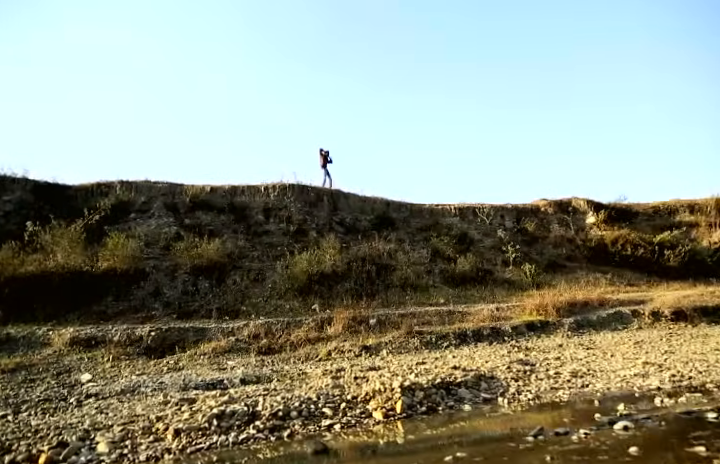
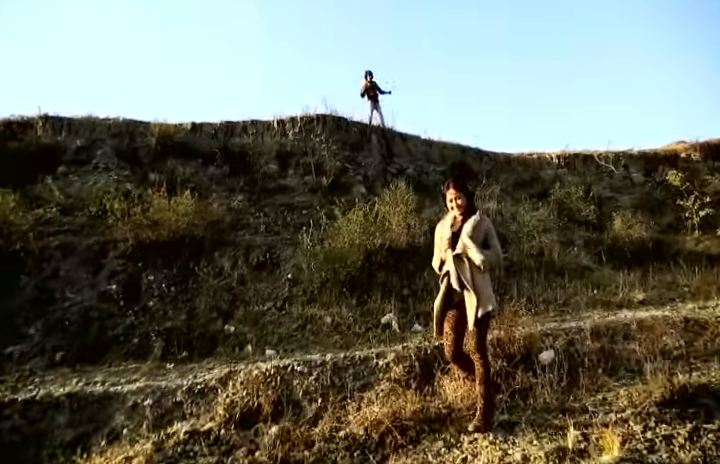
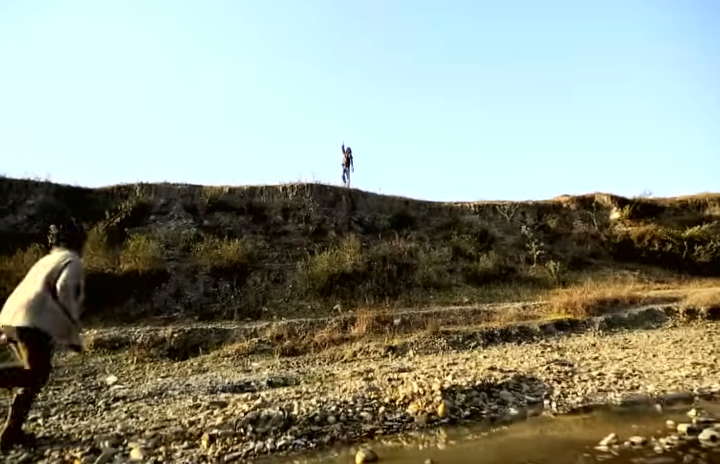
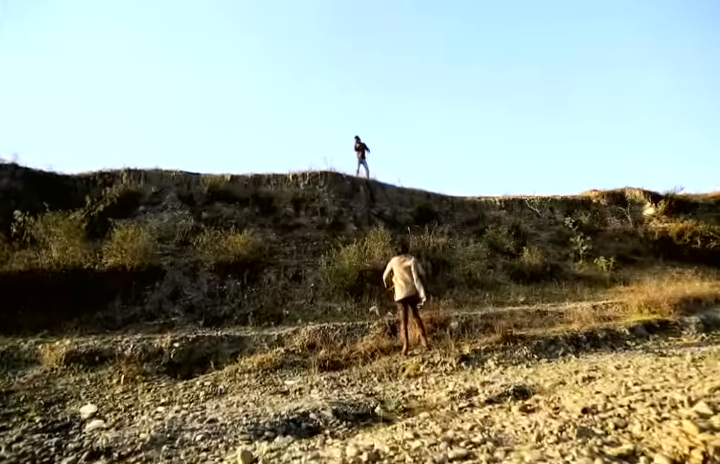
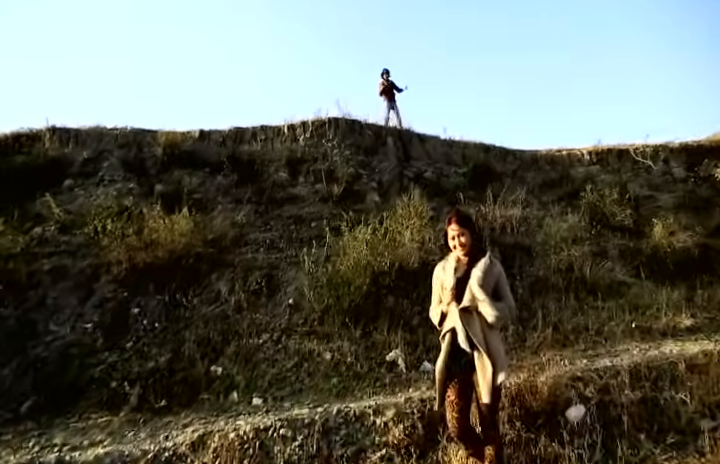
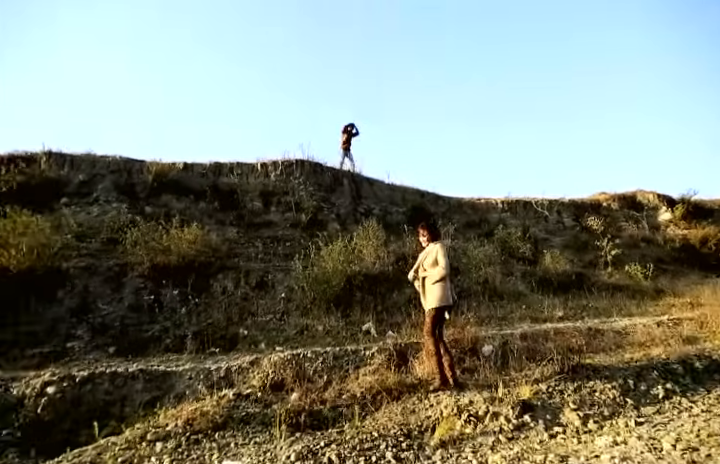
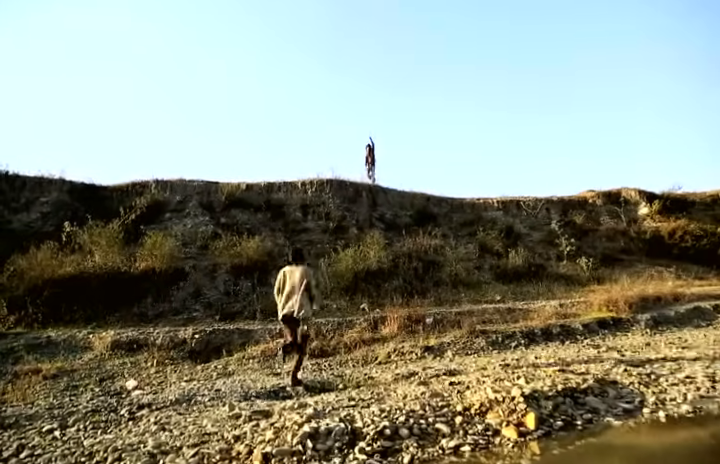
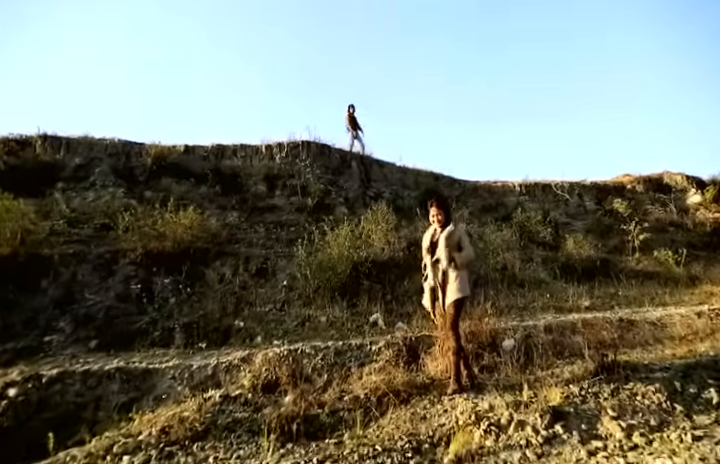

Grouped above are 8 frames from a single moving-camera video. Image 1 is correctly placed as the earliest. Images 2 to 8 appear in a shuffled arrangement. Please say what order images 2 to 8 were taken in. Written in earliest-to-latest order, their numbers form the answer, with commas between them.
3, 7, 4, 6, 8, 2, 5
